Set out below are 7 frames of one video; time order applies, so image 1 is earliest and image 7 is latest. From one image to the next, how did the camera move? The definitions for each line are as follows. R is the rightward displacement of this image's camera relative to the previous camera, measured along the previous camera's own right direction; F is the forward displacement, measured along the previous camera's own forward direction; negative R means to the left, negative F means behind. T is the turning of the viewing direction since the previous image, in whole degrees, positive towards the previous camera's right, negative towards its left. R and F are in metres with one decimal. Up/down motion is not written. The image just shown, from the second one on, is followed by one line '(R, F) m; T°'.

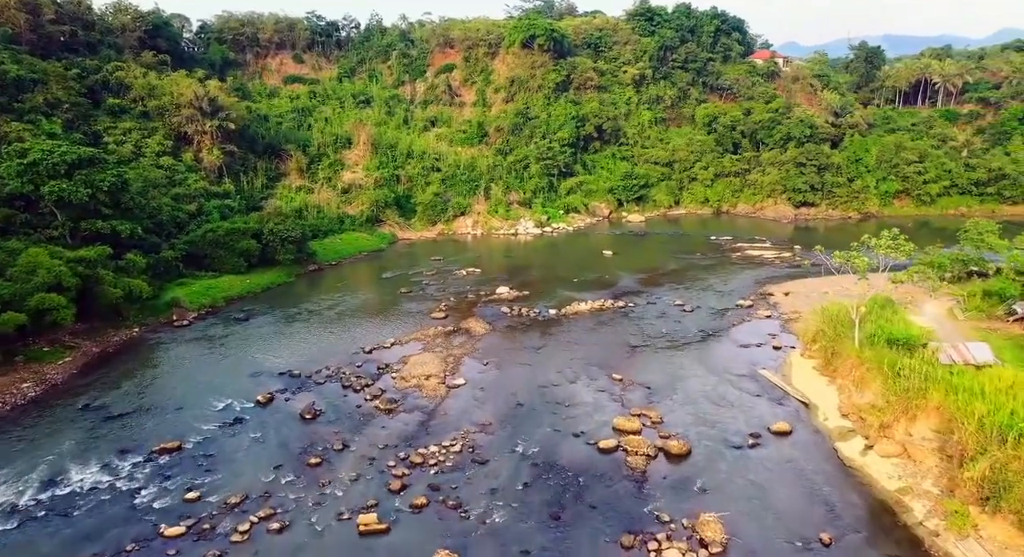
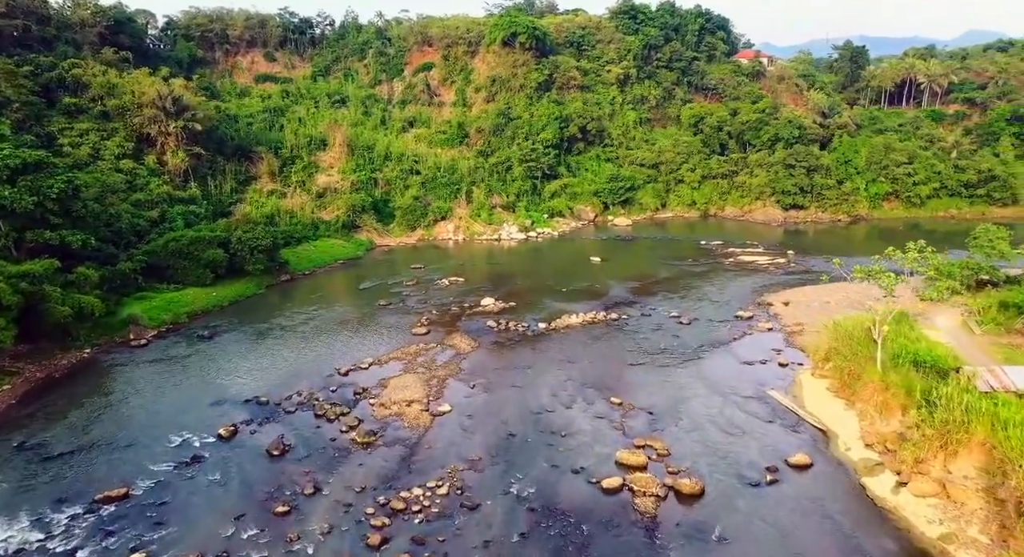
(-0.3, +2.1) m; +2°
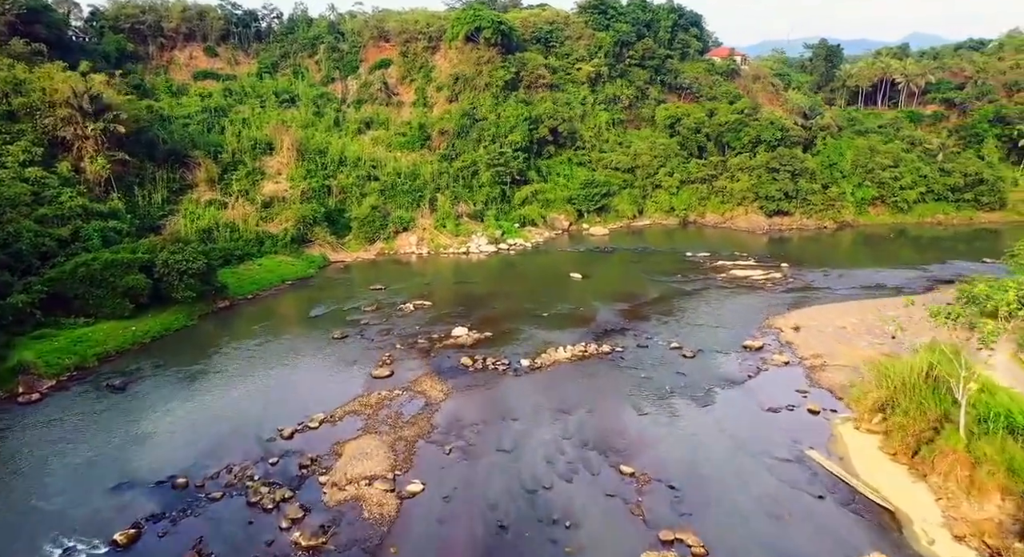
(-0.7, +4.5) m; +3°
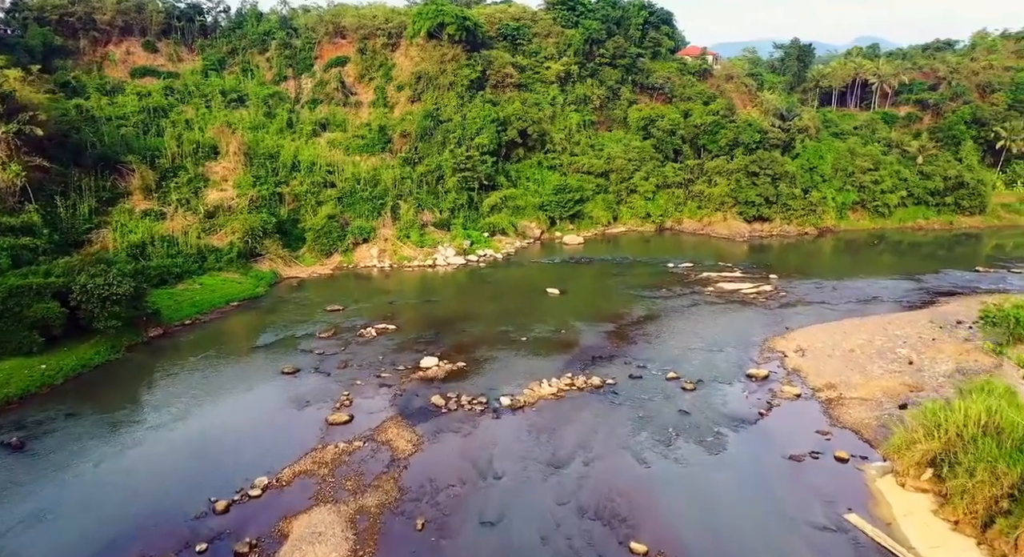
(-0.5, +3.4) m; +3°
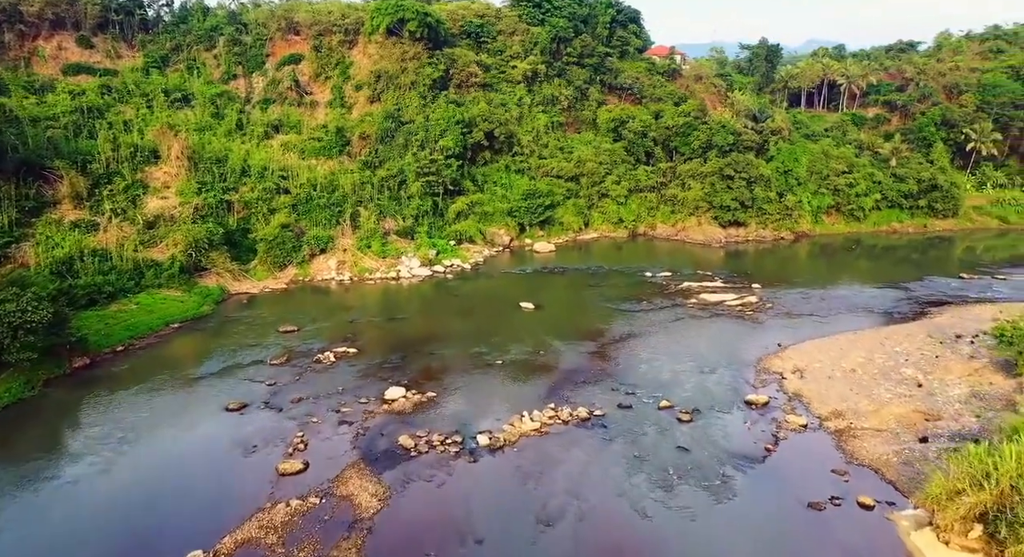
(-0.4, +2.6) m; +3°
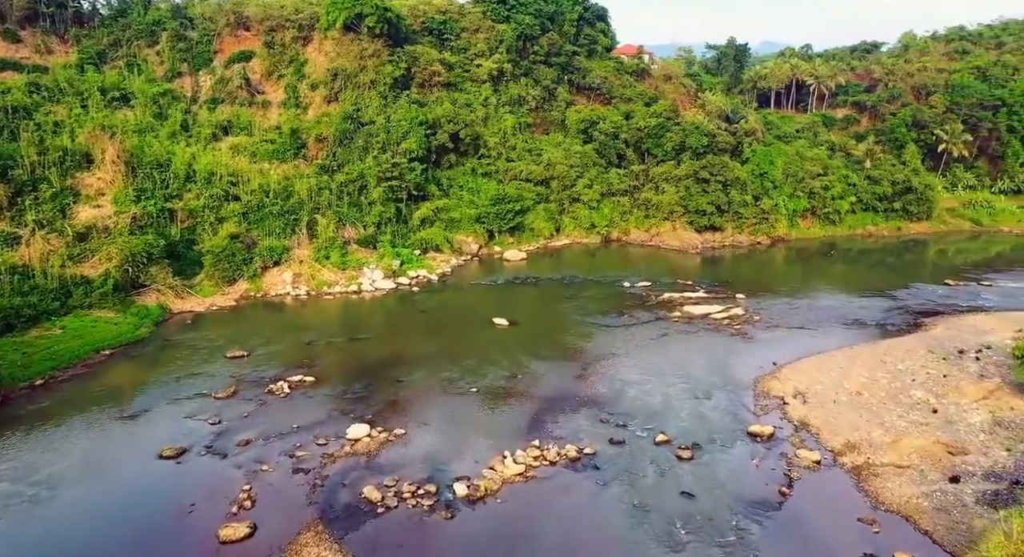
(-0.5, +2.6) m; +3°
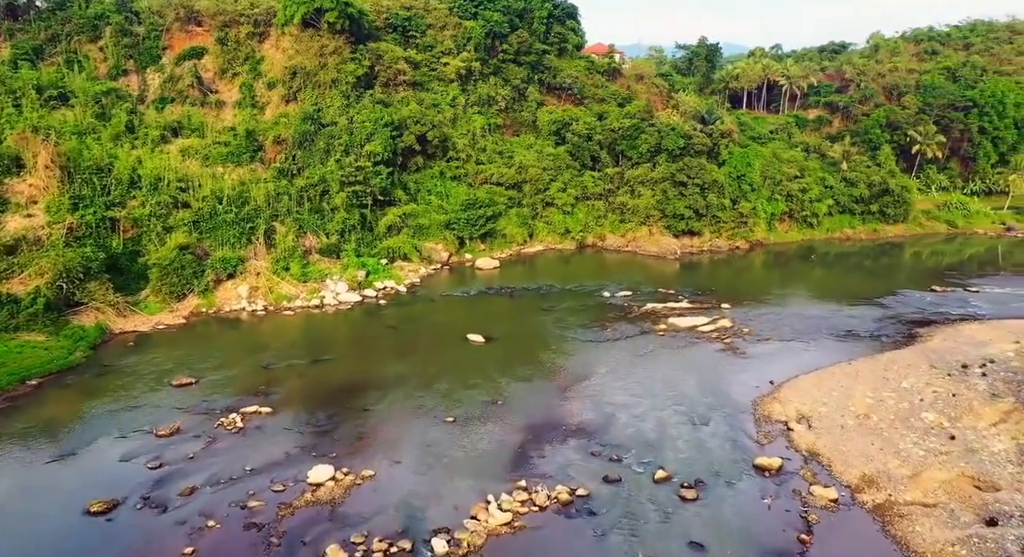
(-0.4, +2.2) m; +3°
